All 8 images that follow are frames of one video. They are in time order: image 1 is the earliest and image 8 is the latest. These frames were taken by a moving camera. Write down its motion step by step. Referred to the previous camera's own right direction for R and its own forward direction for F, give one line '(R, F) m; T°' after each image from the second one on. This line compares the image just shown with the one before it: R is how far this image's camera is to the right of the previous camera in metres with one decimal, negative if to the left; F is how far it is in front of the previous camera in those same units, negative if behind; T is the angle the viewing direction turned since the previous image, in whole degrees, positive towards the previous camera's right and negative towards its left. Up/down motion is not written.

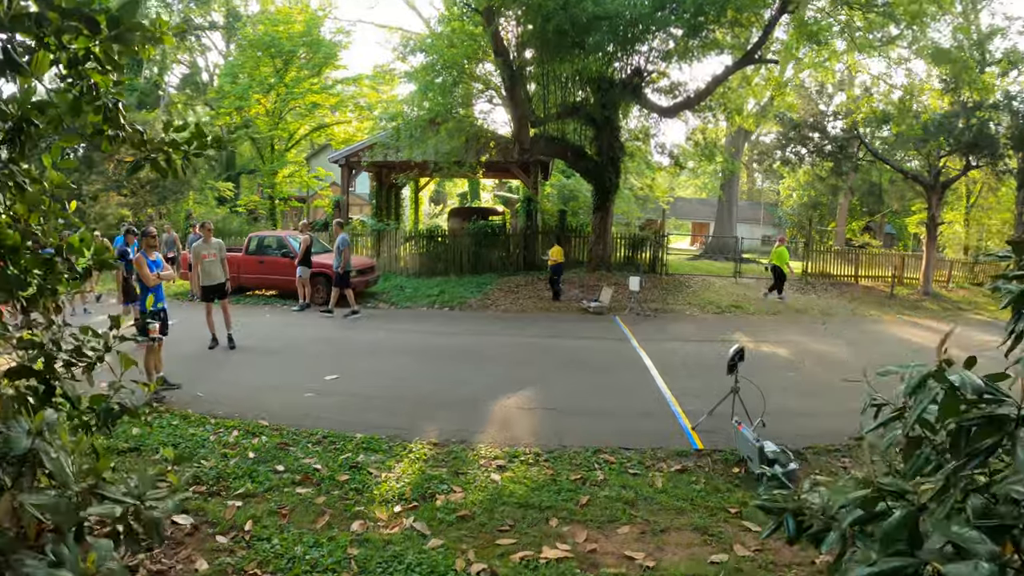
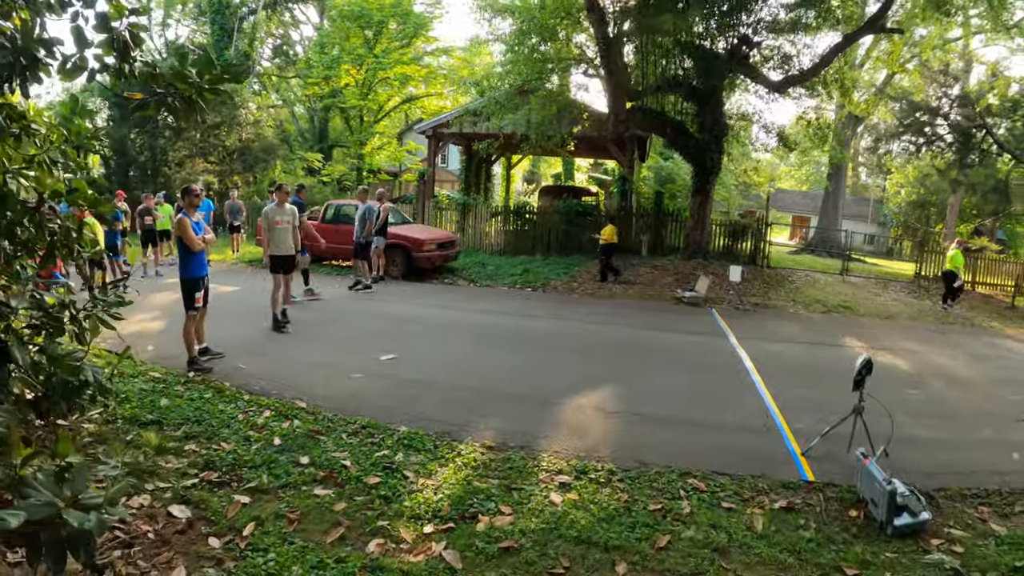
(0.0, +1.0) m; -5°
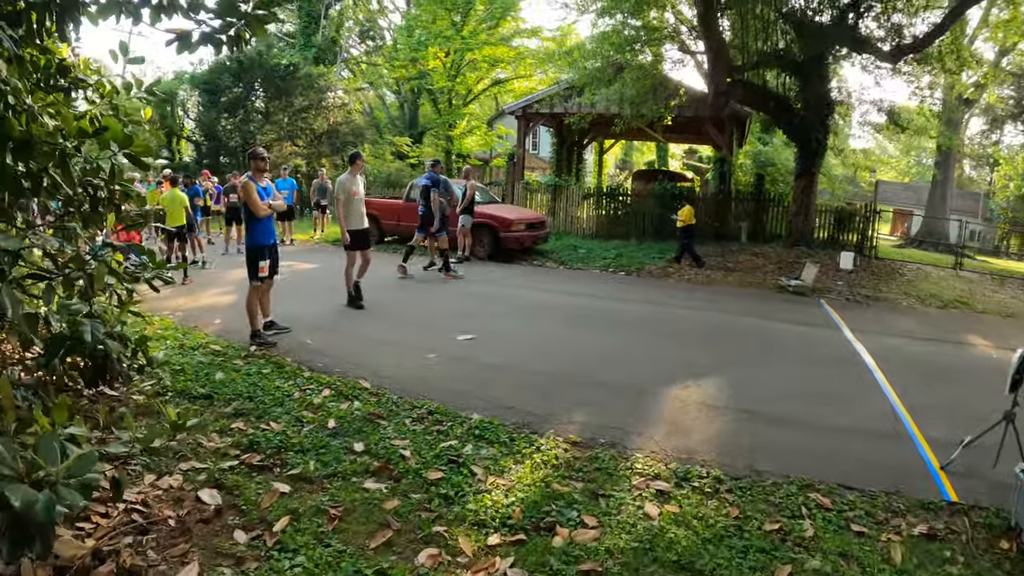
(0.0, +0.7) m; -5°
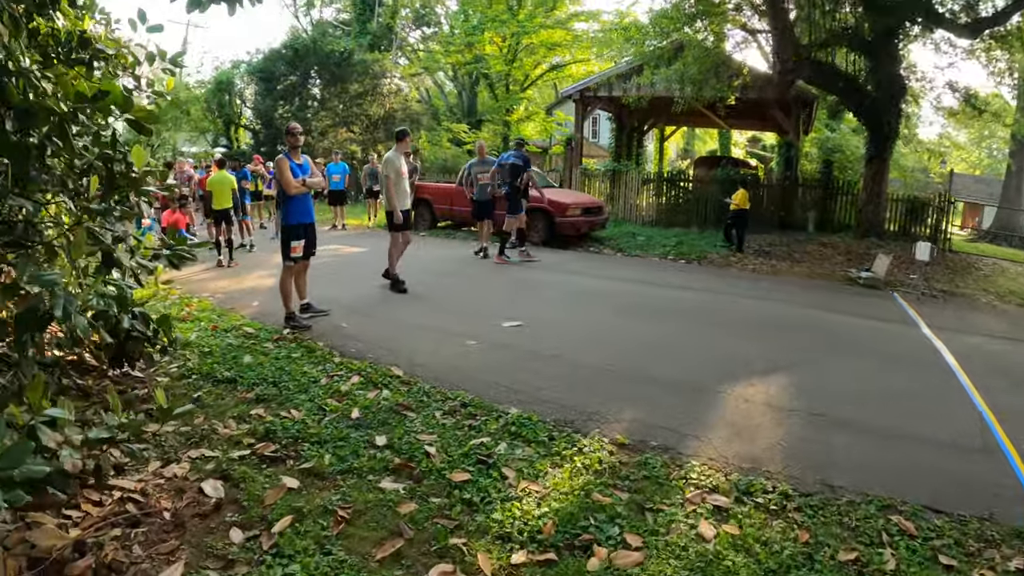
(+0.1, +0.5) m; -4°
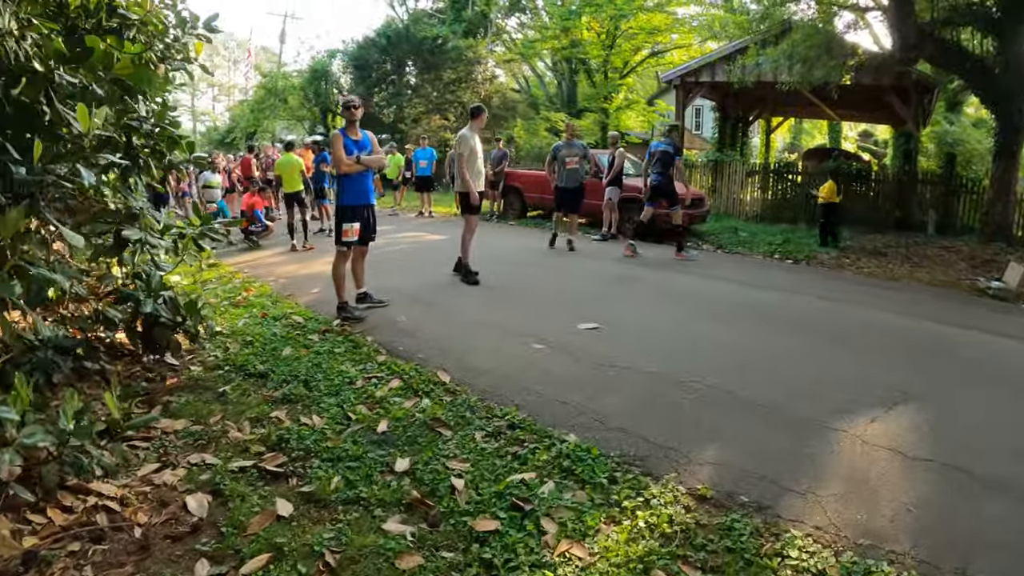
(+0.1, +0.8) m; -6°
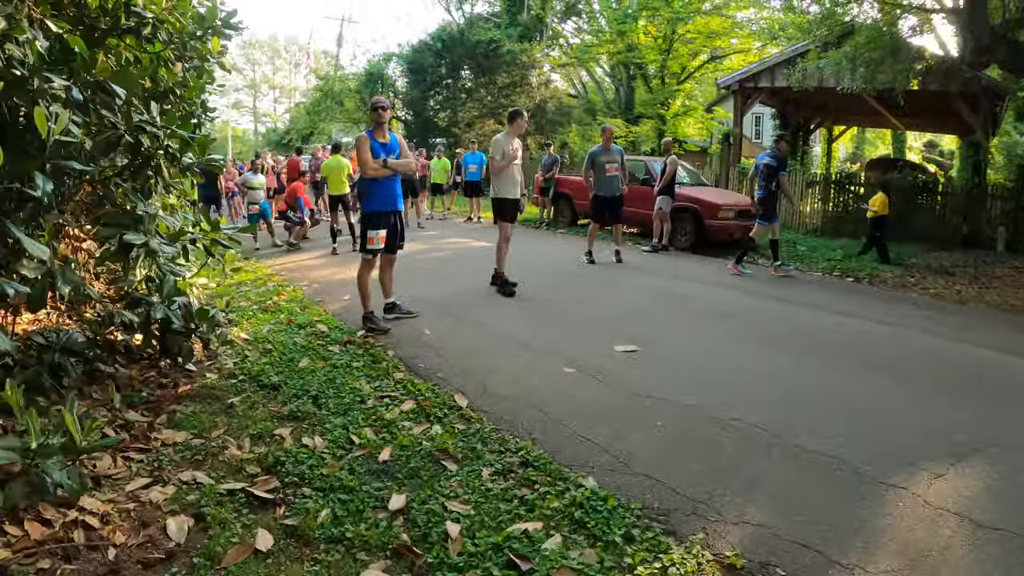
(+0.1, +0.4) m; -3°
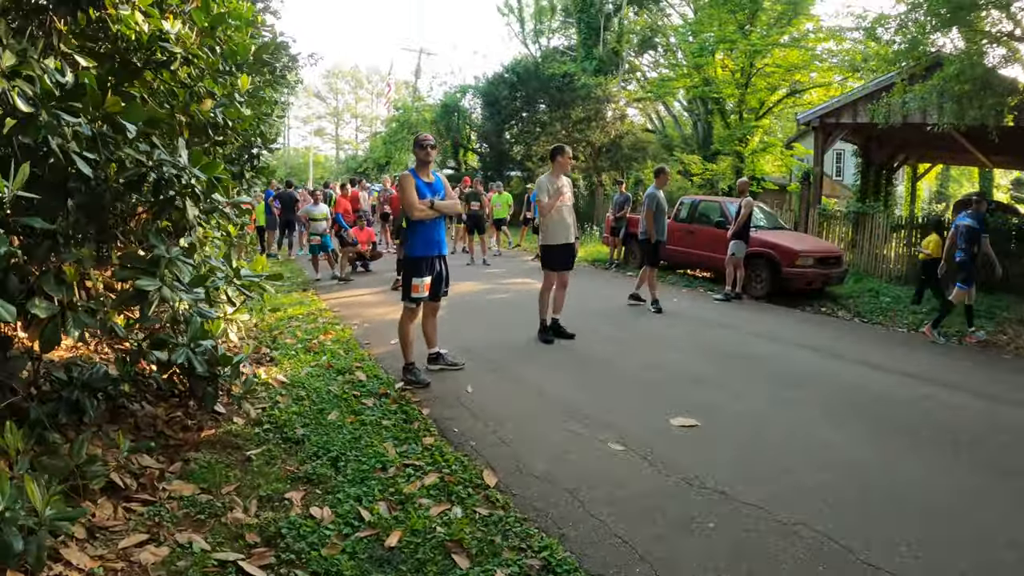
(+0.1, +0.4) m; -5°
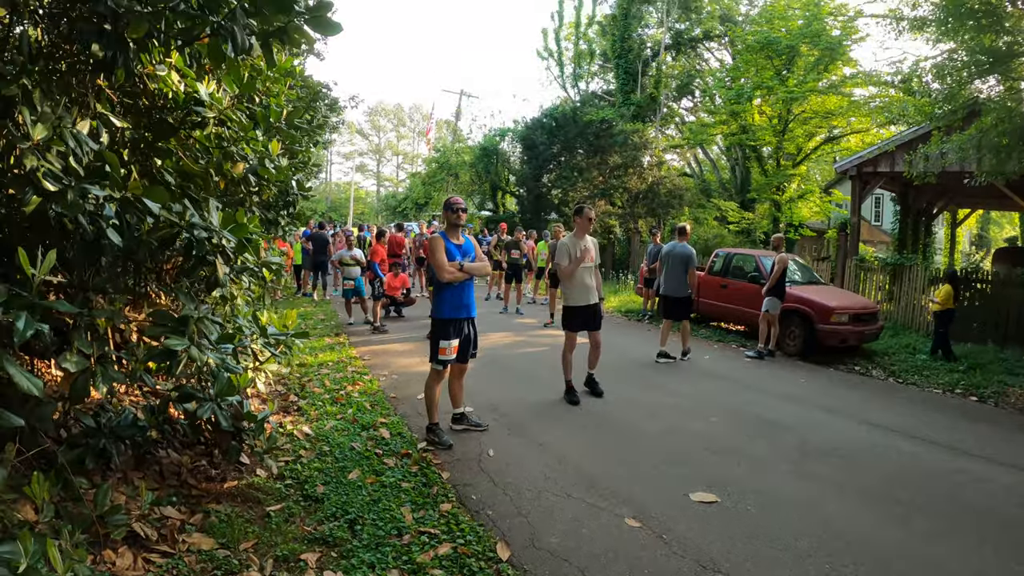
(+0.1, 0.0) m; -2°
